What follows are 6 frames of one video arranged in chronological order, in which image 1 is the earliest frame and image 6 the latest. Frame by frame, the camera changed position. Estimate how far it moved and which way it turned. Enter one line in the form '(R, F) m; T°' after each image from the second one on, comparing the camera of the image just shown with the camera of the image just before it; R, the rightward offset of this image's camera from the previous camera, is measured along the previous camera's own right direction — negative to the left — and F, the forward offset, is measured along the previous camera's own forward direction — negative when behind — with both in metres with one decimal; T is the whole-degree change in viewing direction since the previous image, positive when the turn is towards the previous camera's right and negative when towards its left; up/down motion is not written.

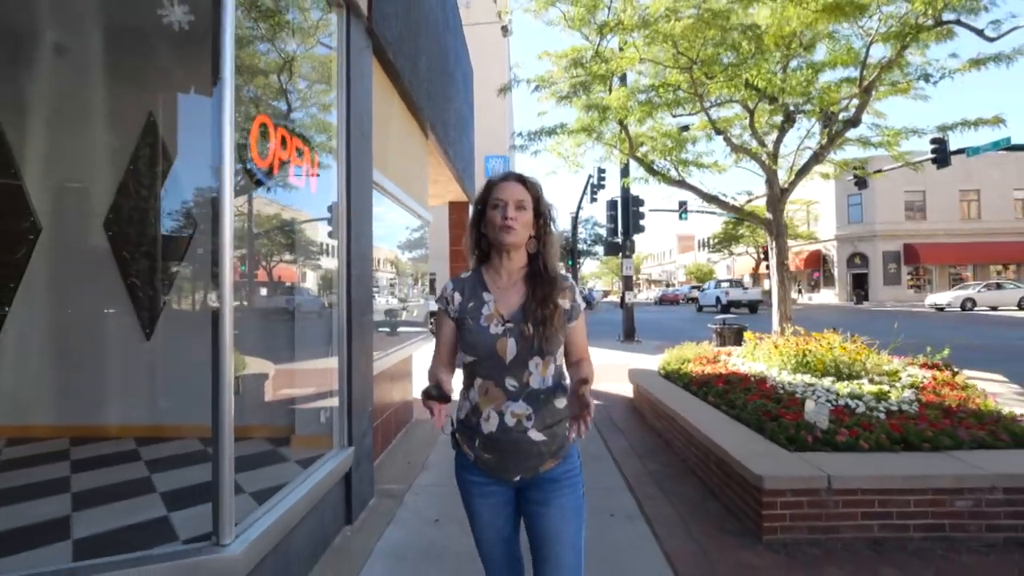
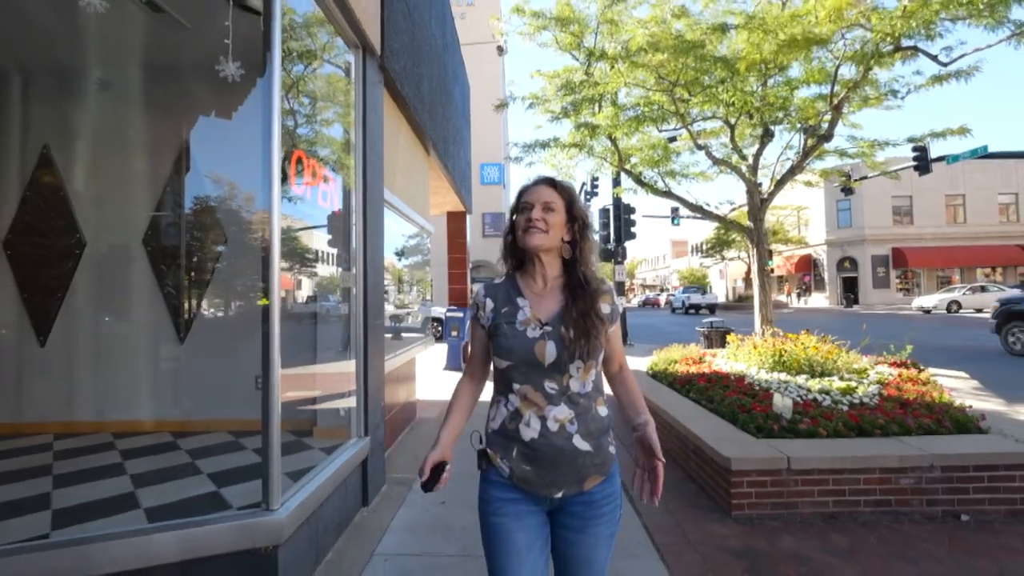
(0.0, -0.5) m; 0°
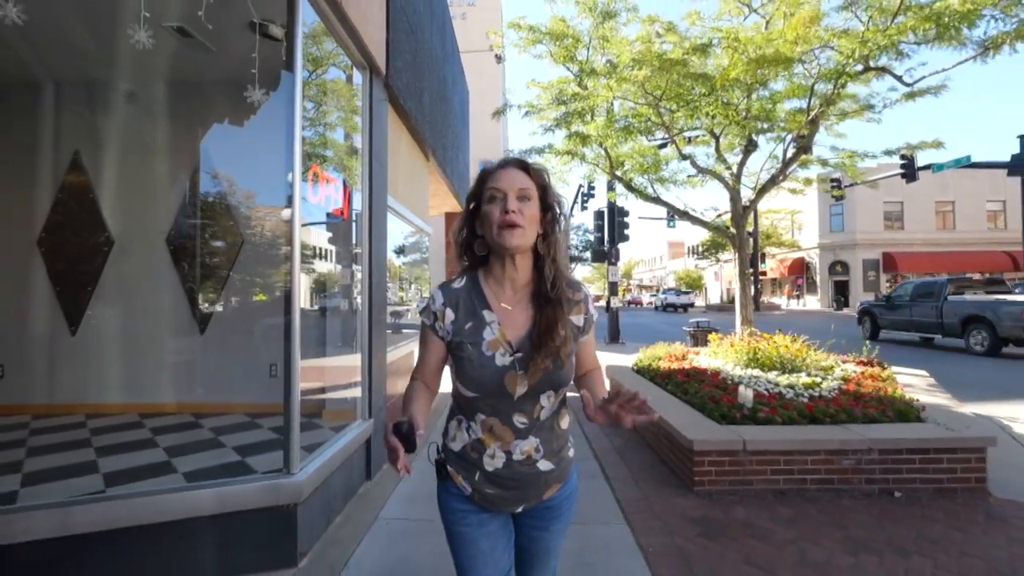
(+0.1, -0.6) m; 0°
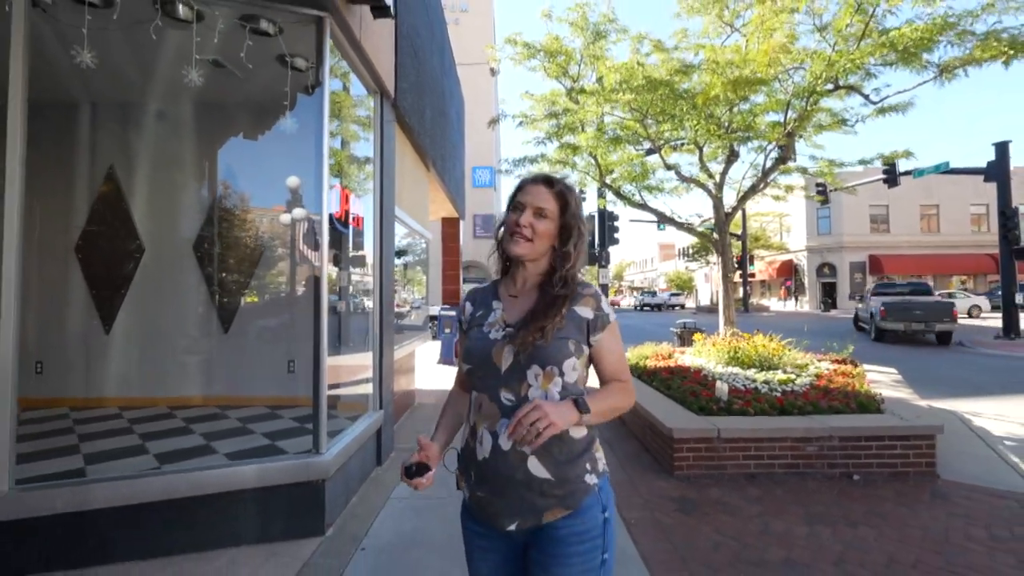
(0.0, -0.5) m; +1°
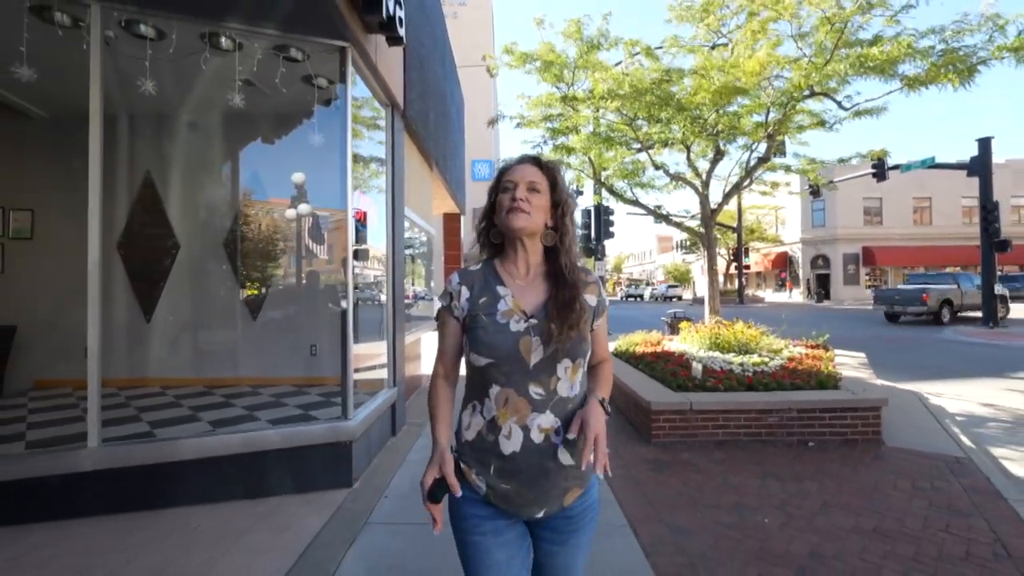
(0.0, -0.8) m; 0°
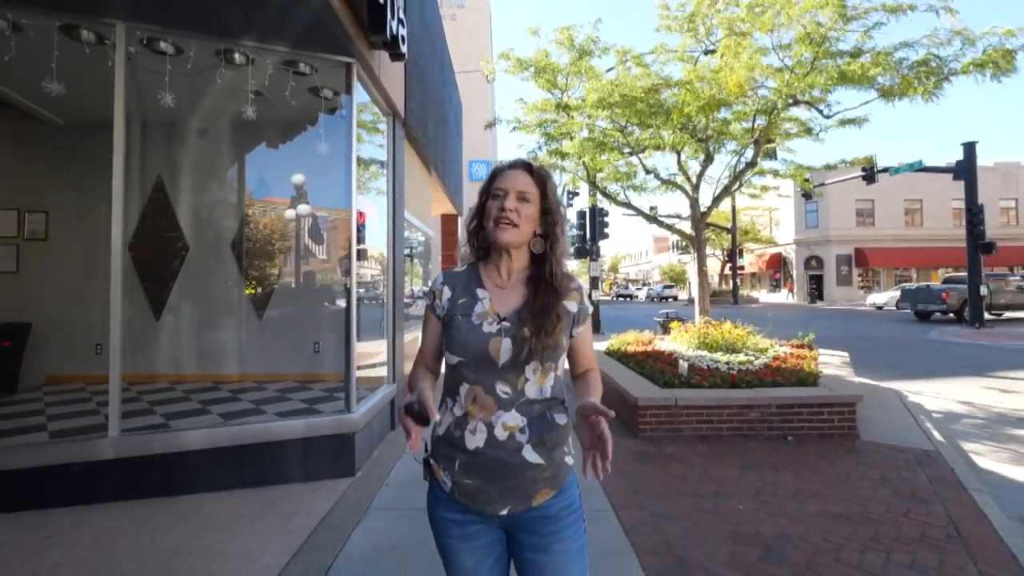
(0.0, -0.3) m; 0°
